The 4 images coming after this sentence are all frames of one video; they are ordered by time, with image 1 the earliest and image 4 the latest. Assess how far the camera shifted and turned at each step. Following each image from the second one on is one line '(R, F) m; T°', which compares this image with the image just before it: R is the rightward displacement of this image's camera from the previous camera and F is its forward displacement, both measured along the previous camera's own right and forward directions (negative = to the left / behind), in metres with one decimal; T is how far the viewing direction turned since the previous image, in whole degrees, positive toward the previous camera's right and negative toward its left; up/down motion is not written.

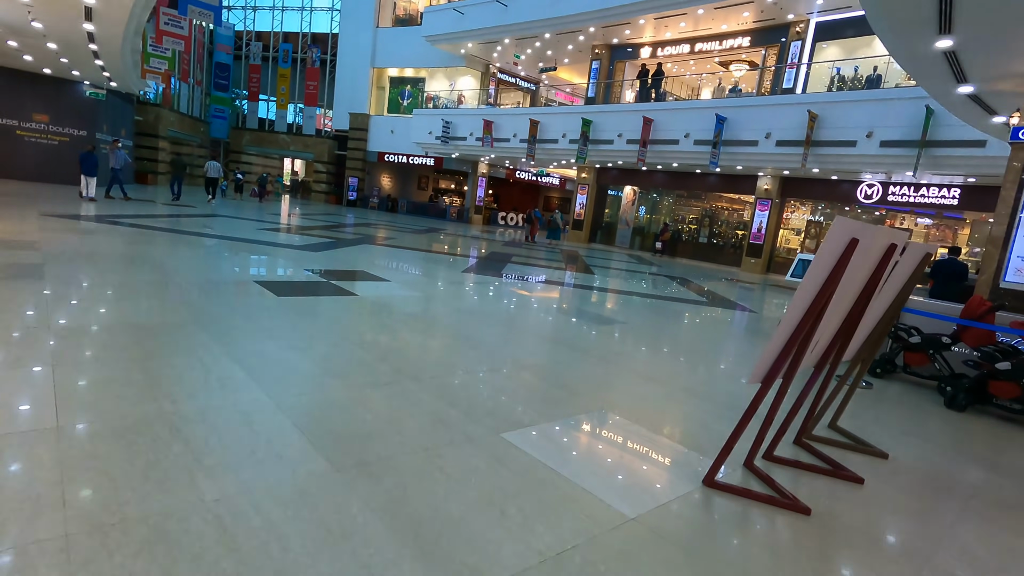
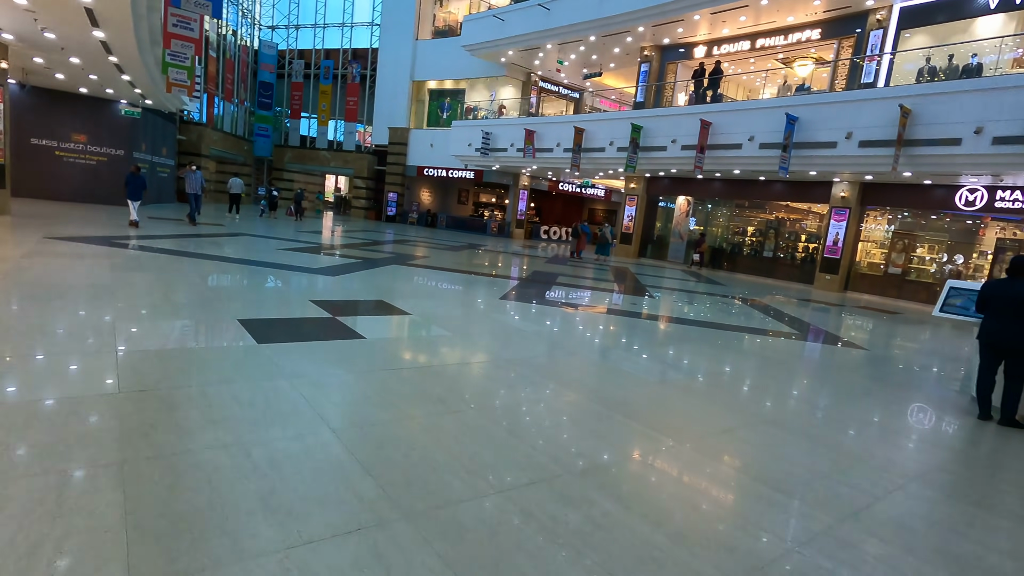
(0.0, +1.0) m; -4°
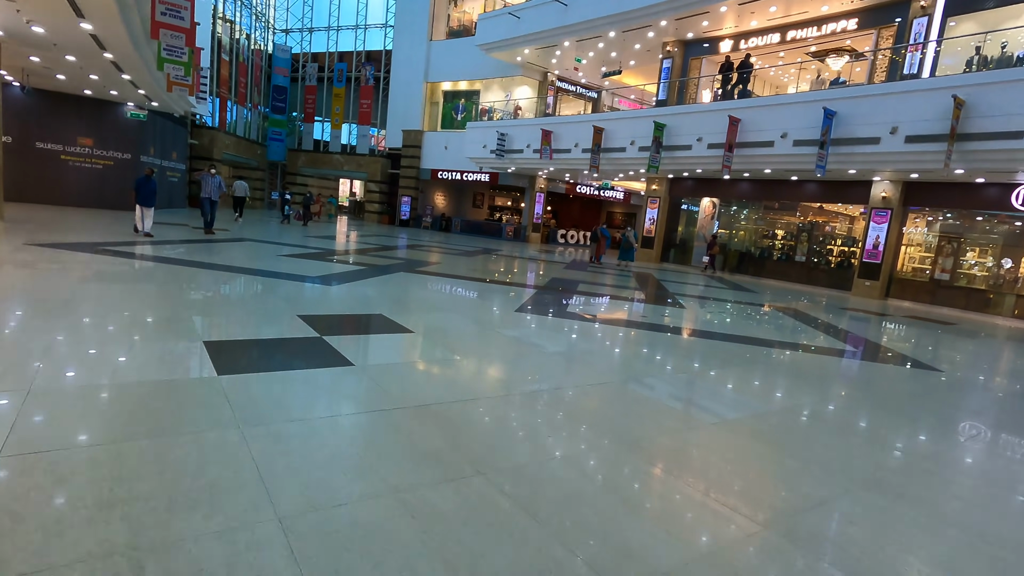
(0.0, +0.6) m; -2°
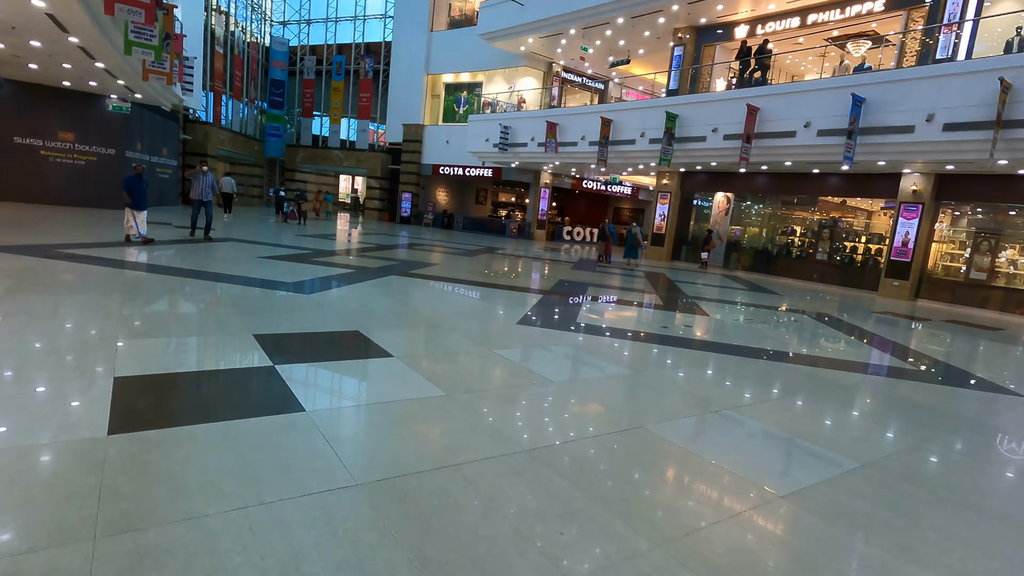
(0.0, +0.7) m; -1°
